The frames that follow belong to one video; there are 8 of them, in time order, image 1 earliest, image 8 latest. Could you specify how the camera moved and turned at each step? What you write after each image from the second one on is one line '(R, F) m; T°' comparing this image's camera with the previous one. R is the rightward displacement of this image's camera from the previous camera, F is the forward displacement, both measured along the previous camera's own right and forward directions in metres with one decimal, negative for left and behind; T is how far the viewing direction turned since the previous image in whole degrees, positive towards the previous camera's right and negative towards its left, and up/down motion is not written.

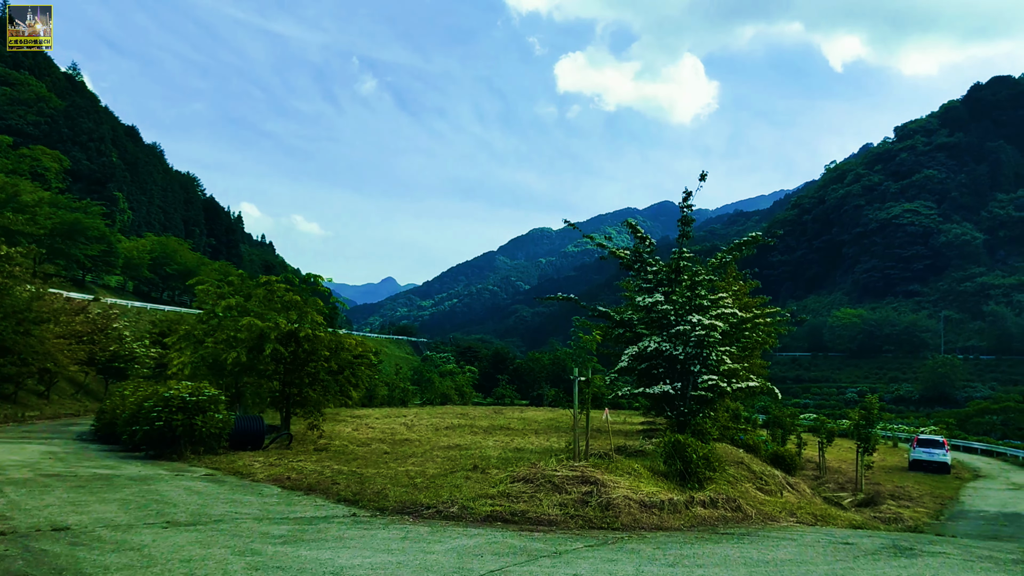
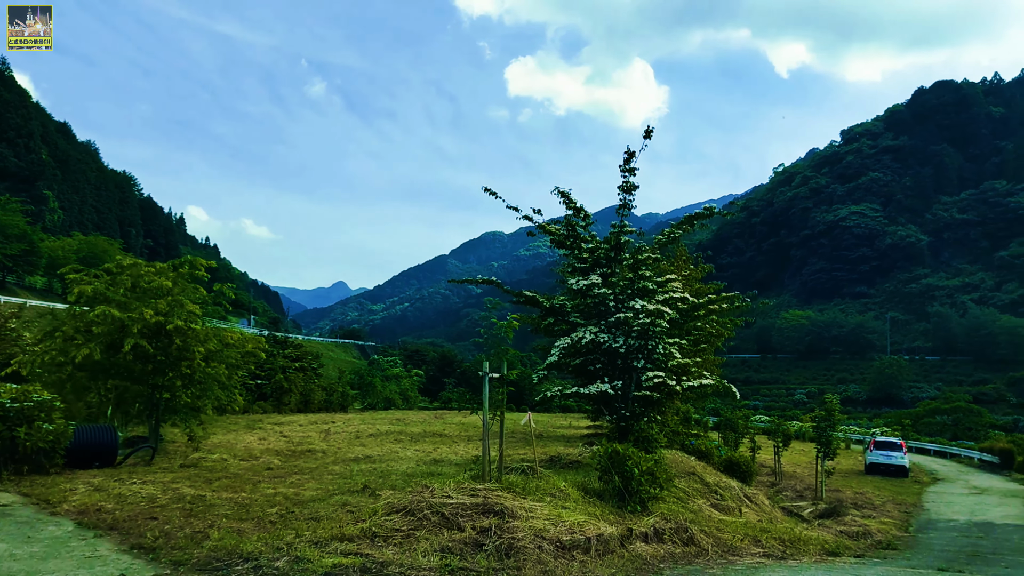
(+0.4, +1.6) m; +3°
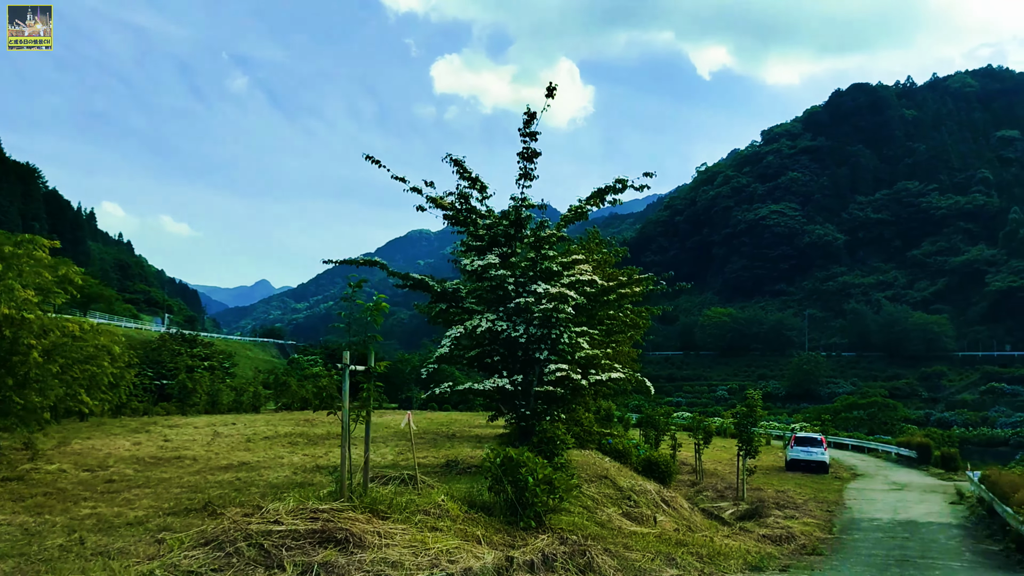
(+0.3, +1.0) m; +4°
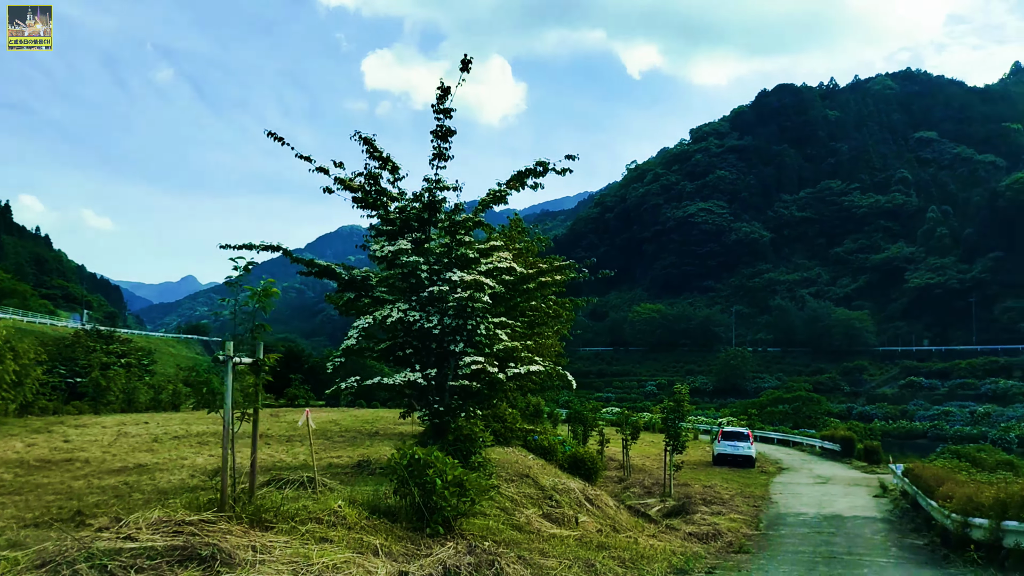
(+0.1, +0.4) m; +4°
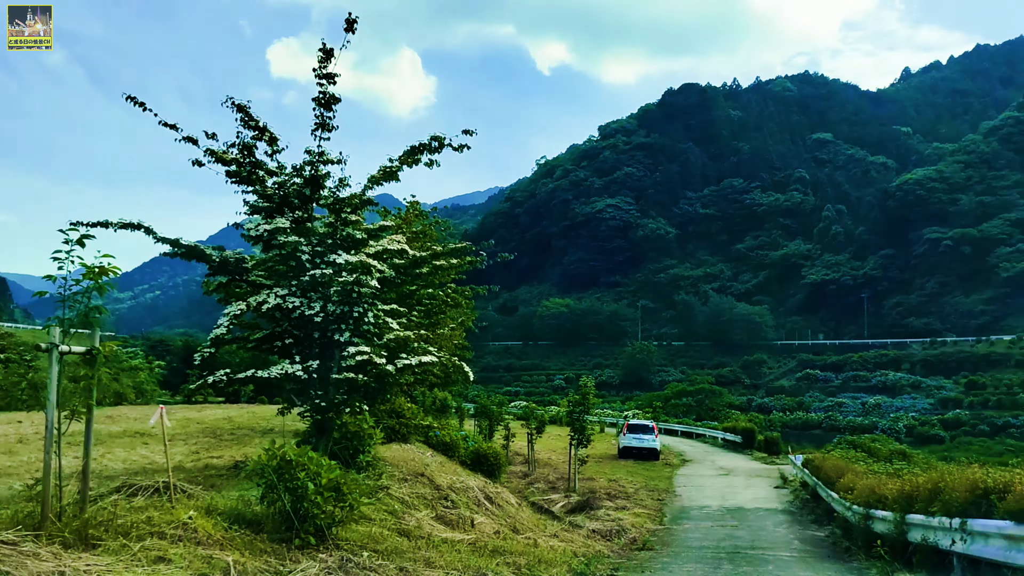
(+0.1, +0.5) m; +6°
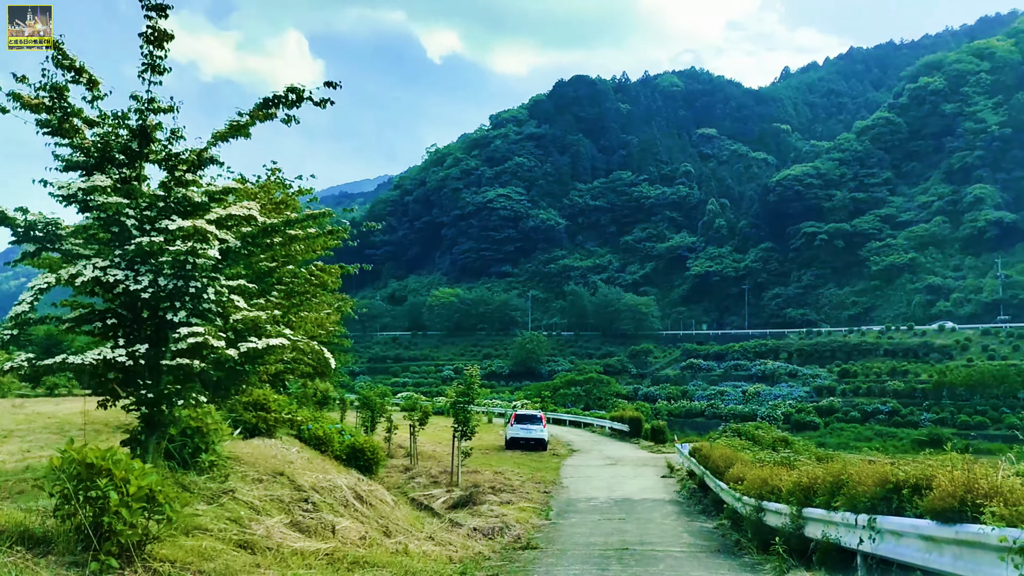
(+0.1, +0.7) m; +7°
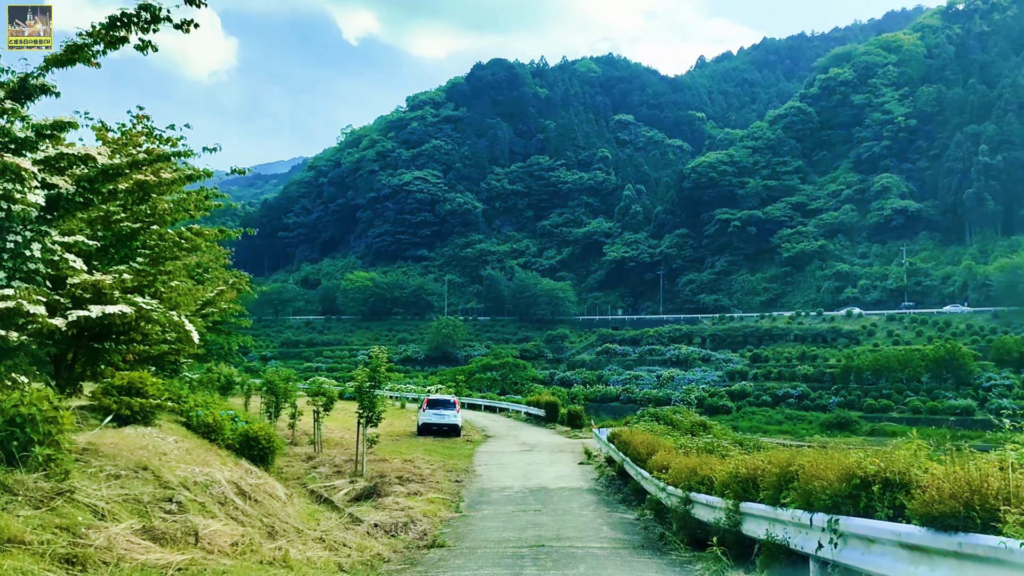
(+0.1, +0.8) m; +5°
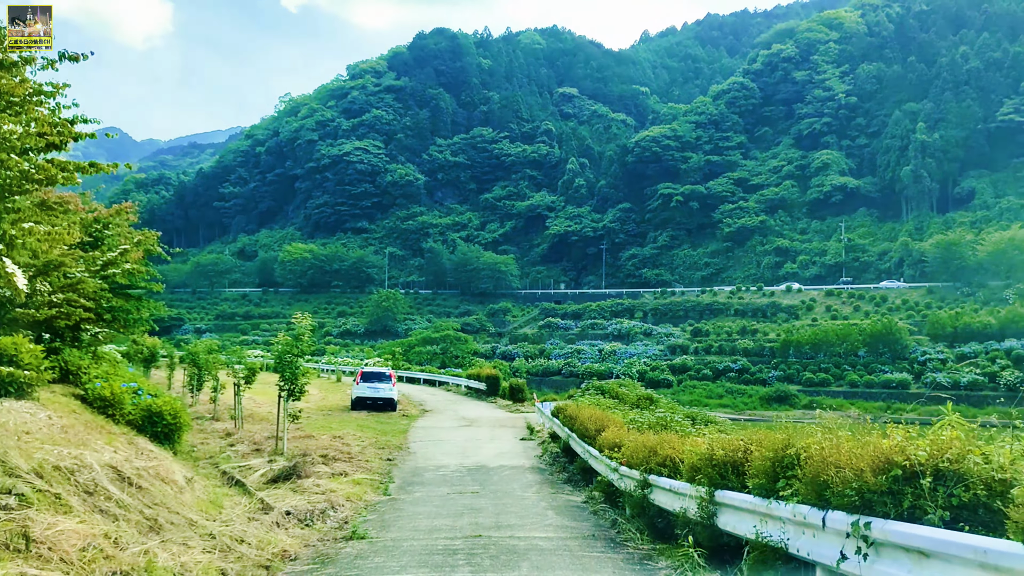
(+0.1, +1.0) m; +4°
